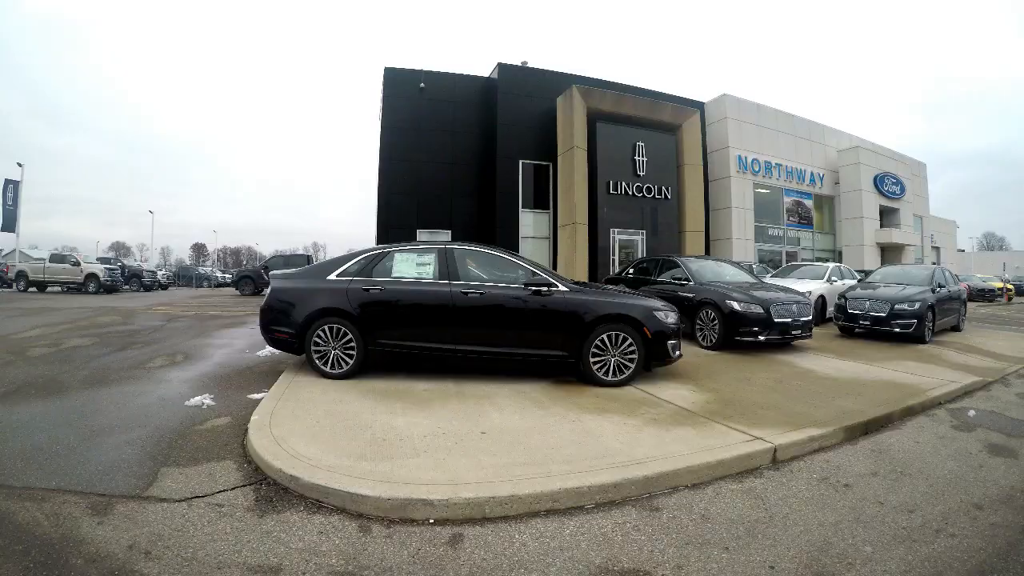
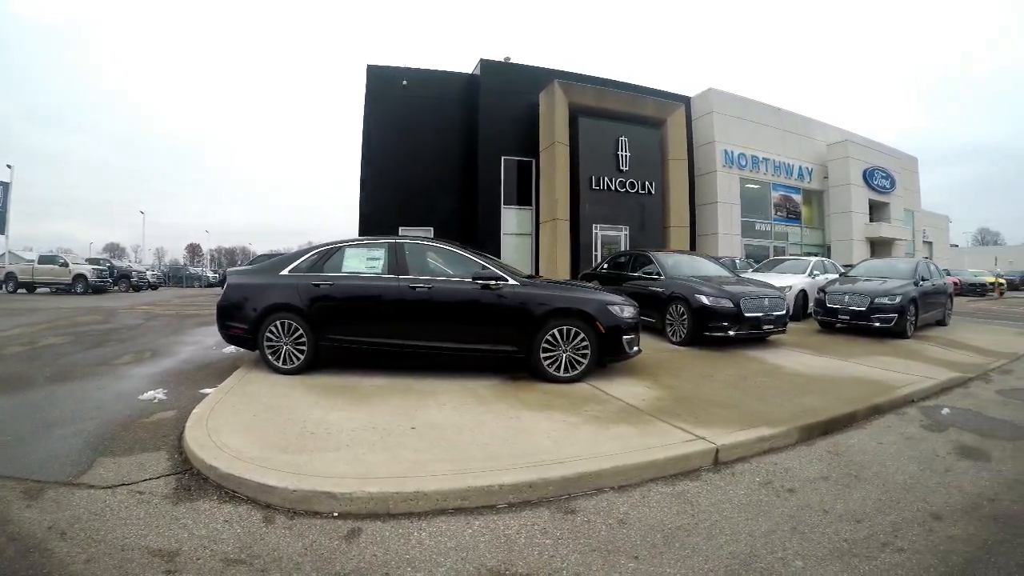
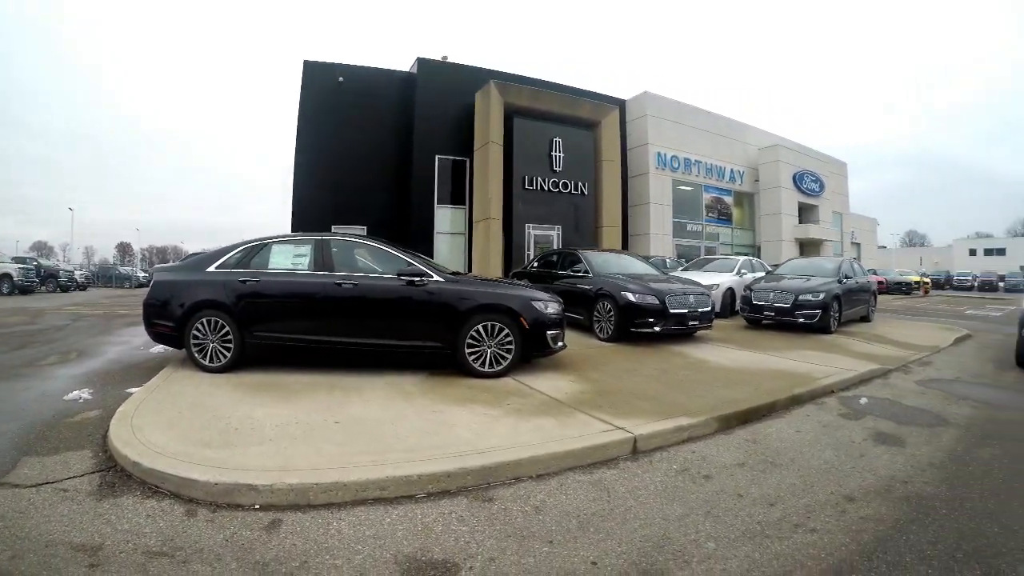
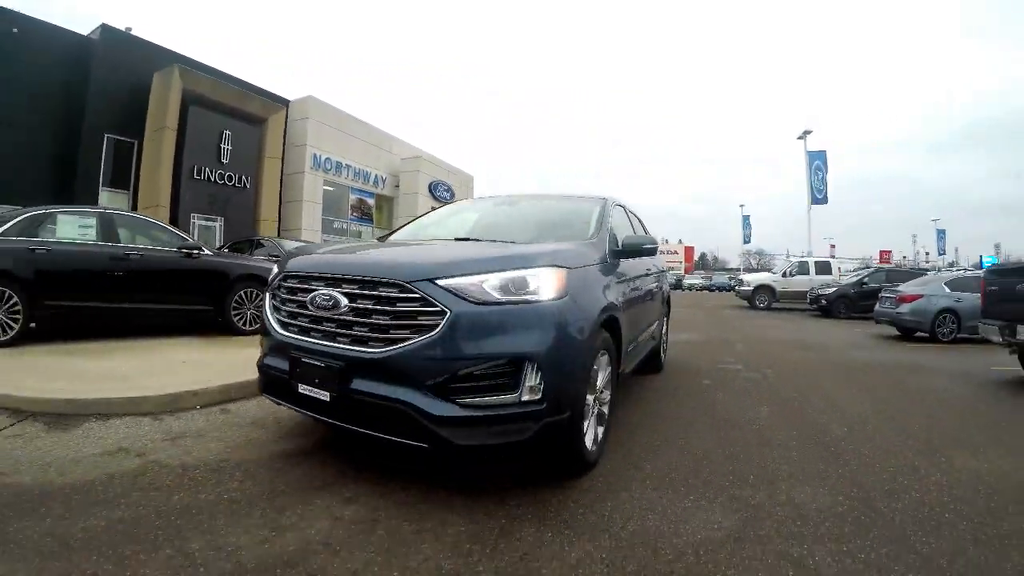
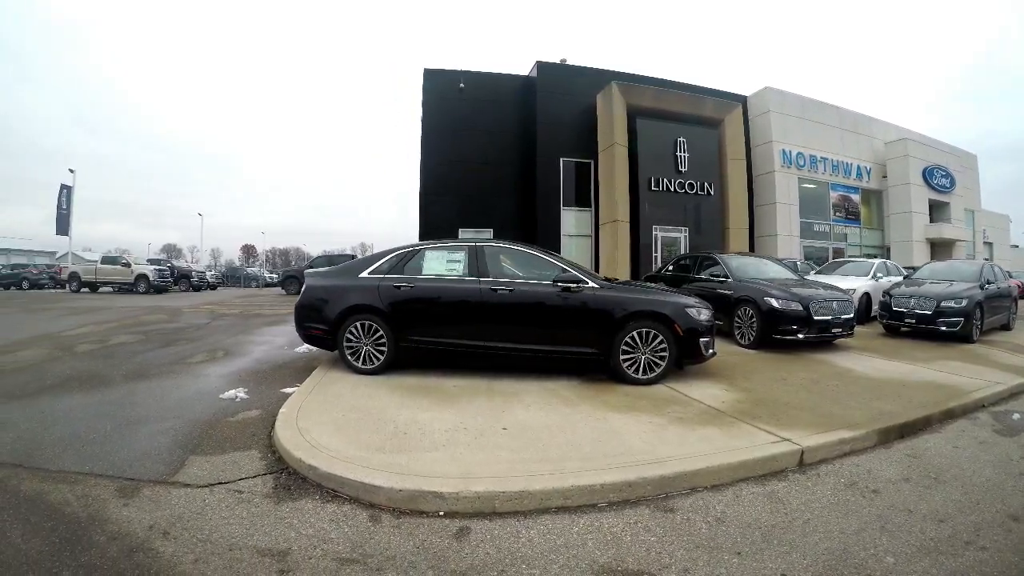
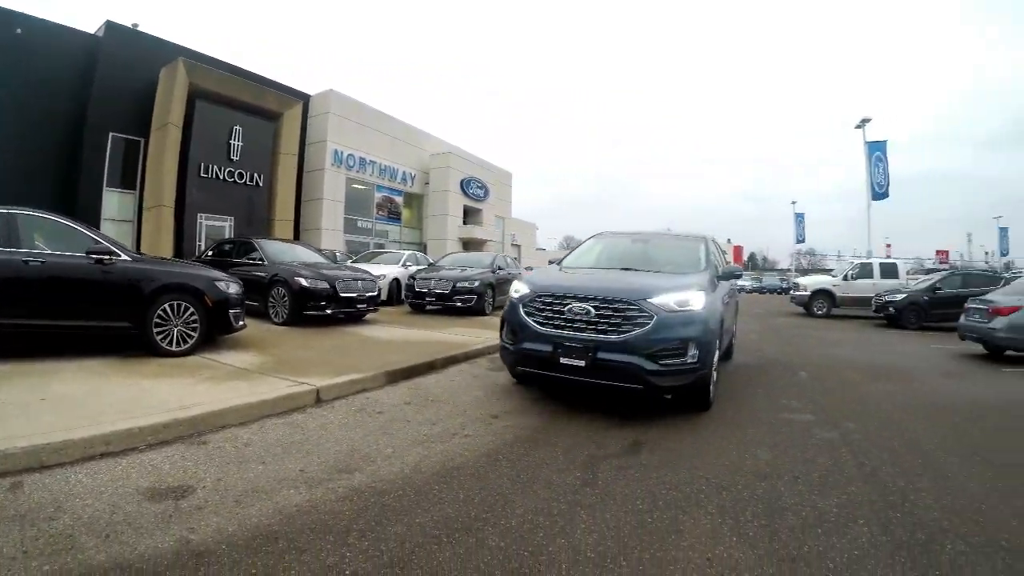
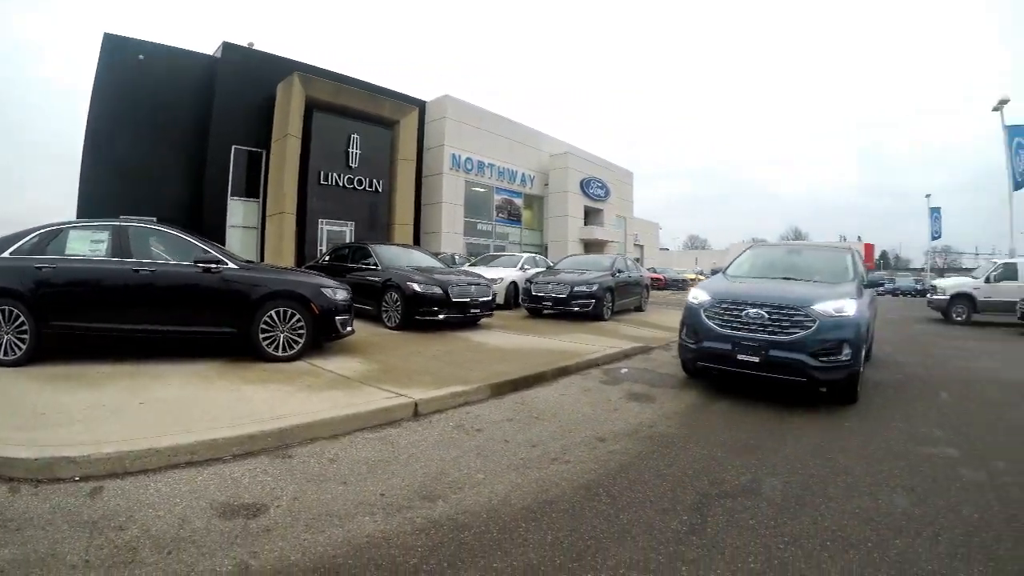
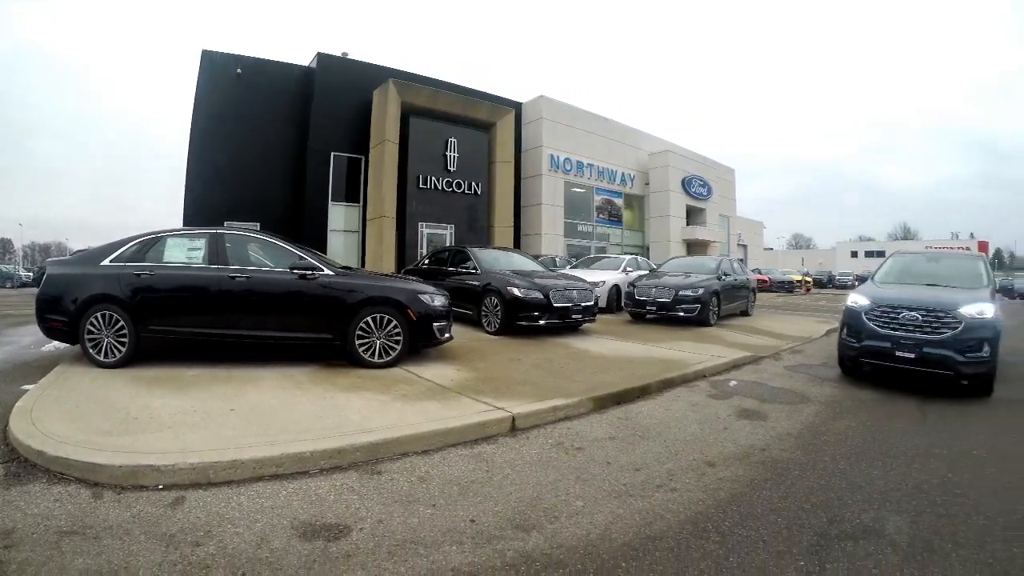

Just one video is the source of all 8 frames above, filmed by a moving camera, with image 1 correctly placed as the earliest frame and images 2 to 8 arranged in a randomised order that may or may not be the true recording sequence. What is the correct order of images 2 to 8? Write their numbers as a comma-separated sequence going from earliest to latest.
5, 2, 3, 8, 7, 6, 4
